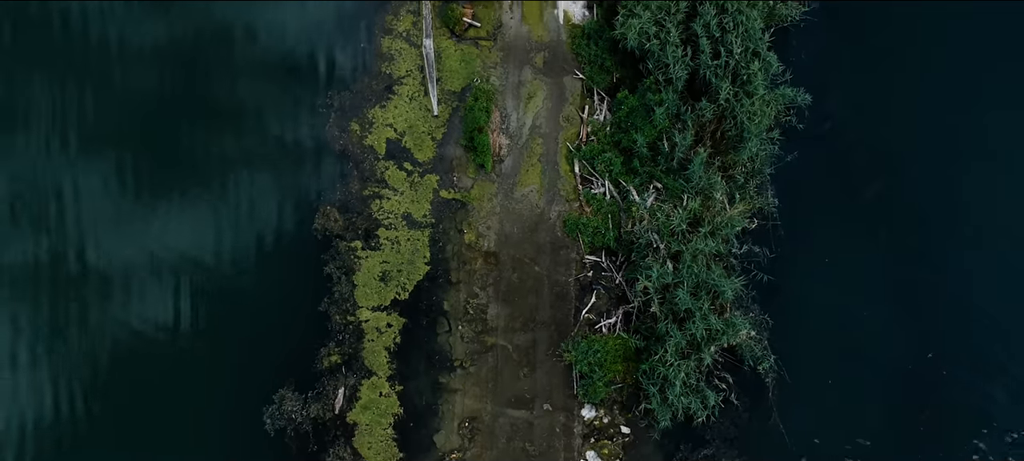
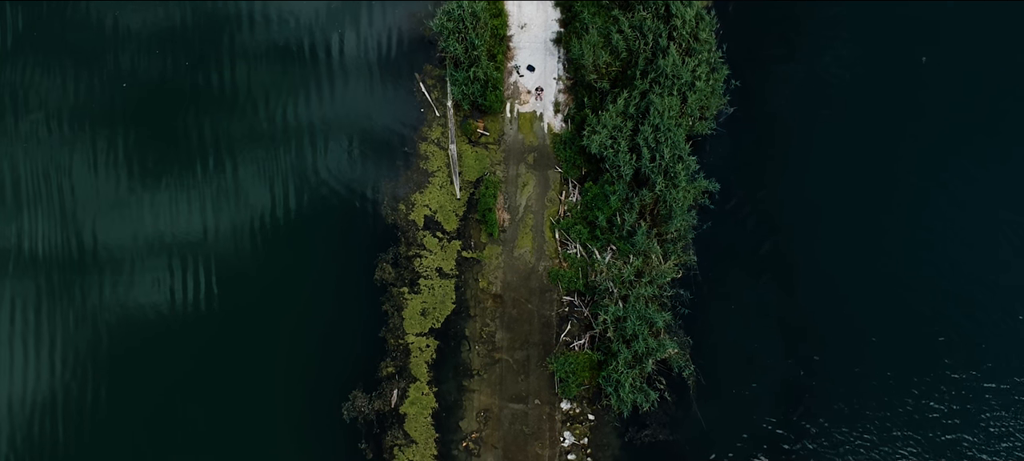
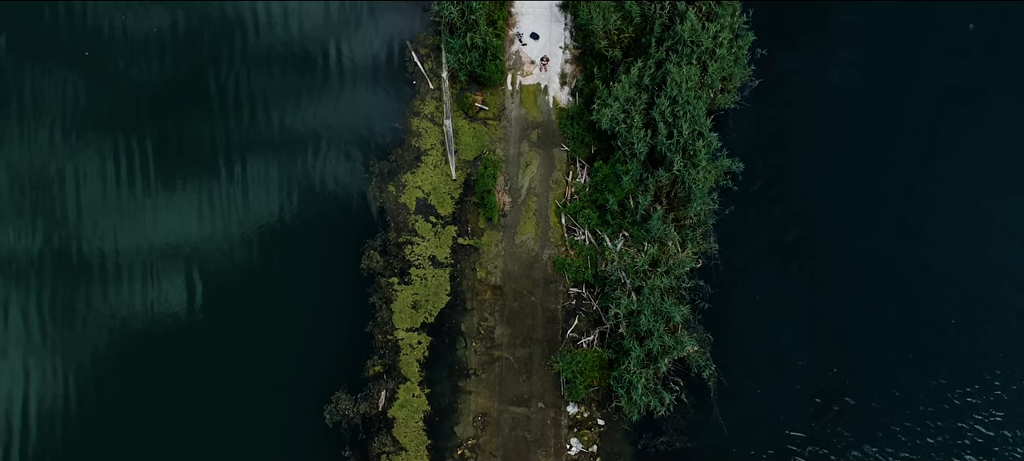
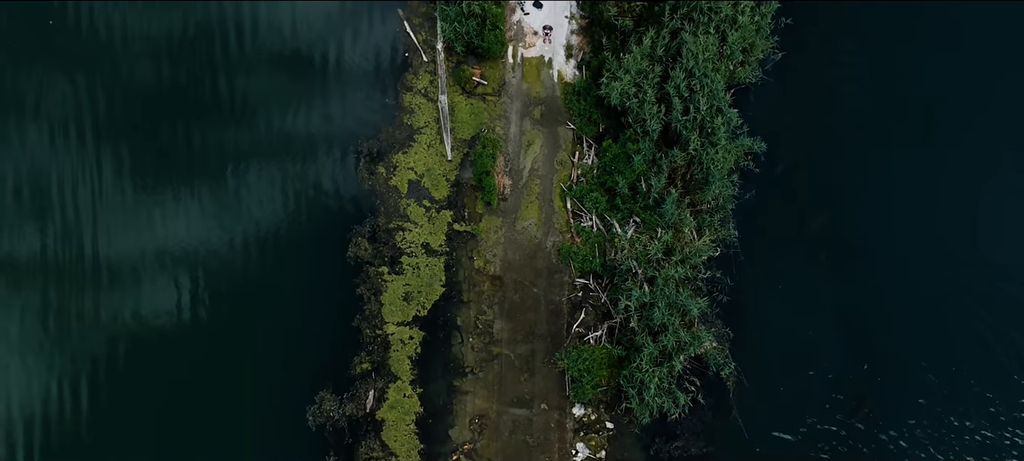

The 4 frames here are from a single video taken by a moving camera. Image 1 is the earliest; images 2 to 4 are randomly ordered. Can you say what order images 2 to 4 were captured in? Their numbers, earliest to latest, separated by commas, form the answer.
4, 3, 2
